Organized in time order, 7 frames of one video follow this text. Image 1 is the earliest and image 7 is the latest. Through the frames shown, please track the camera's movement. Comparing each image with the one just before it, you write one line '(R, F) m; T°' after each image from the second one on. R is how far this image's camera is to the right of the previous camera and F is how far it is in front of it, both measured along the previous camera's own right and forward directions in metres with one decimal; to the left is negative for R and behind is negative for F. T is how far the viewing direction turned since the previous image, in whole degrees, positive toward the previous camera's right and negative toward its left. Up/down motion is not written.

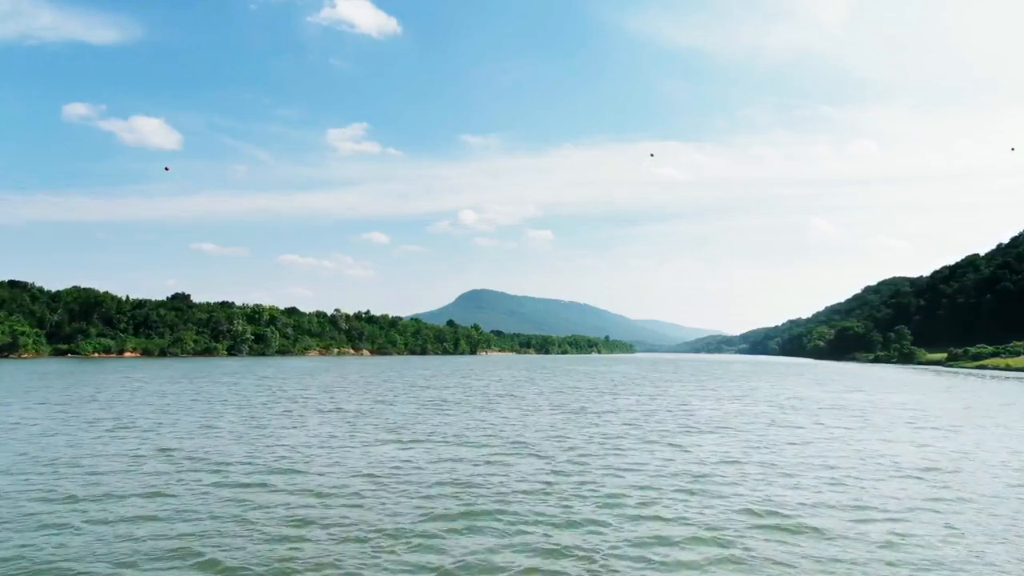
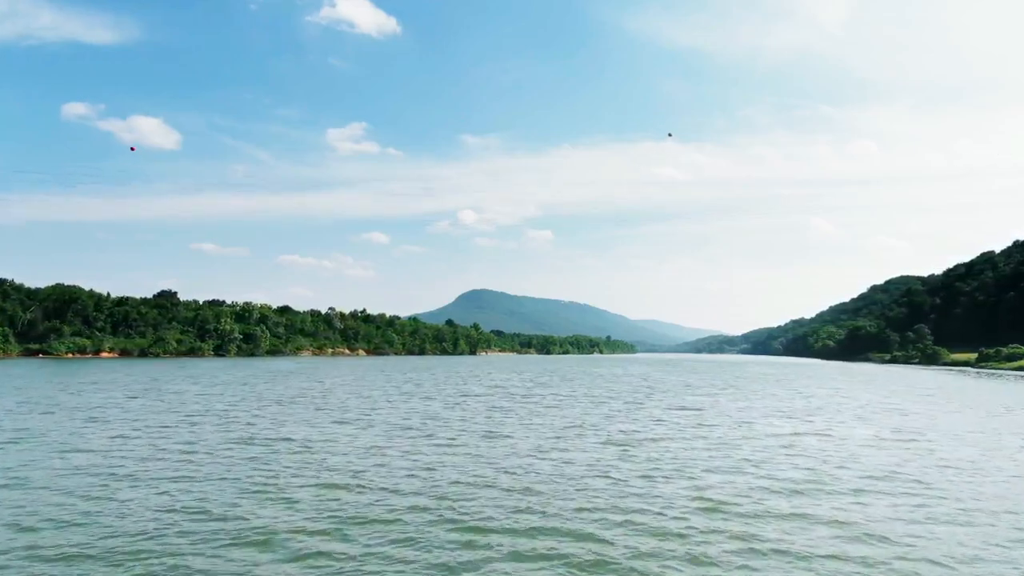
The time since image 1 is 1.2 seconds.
(-0.5, +8.3) m; 0°
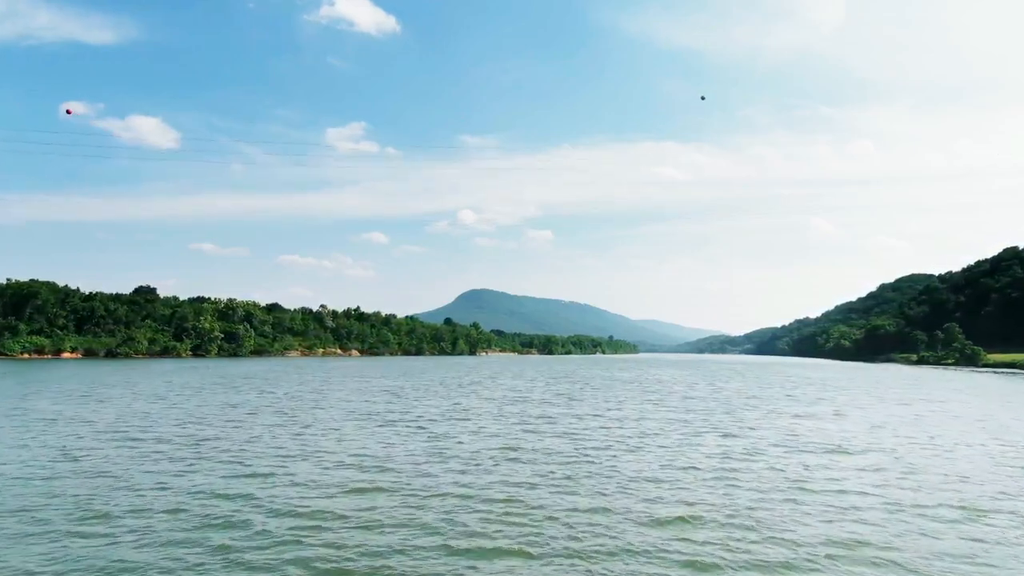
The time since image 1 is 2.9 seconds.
(-0.7, +11.9) m; 0°
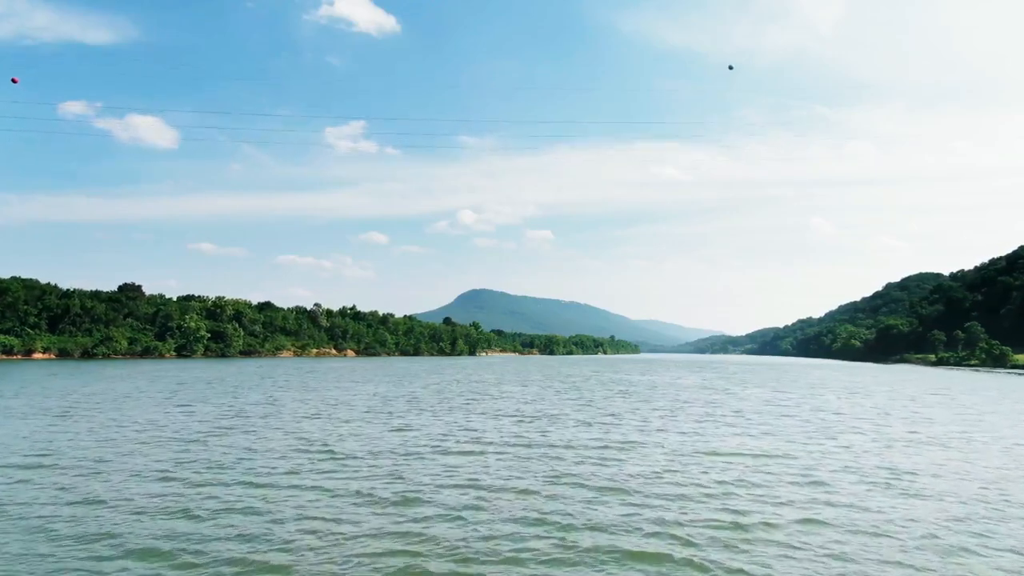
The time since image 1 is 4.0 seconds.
(-0.6, +7.6) m; 0°
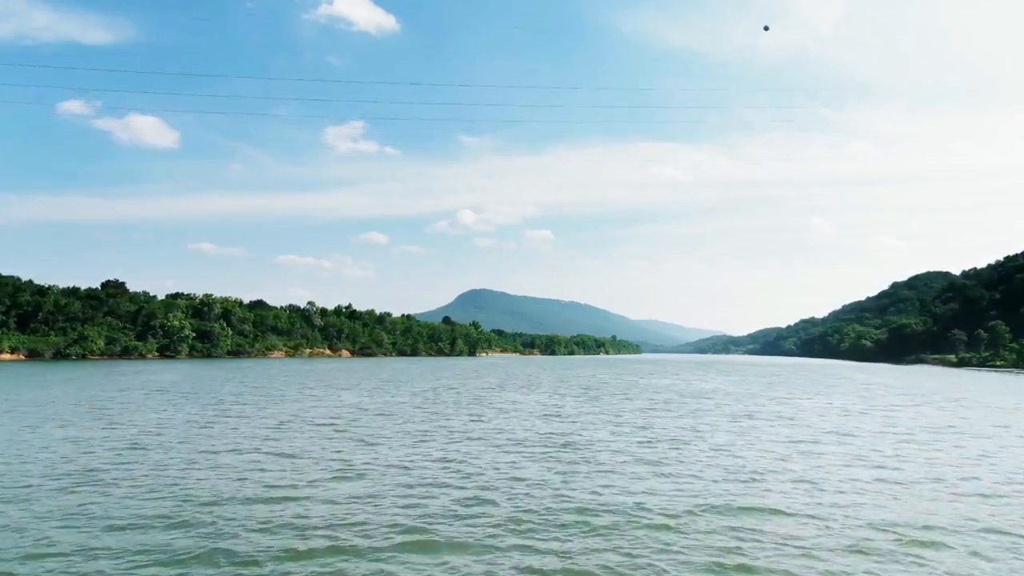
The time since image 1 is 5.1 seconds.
(-0.4, +7.5) m; 0°
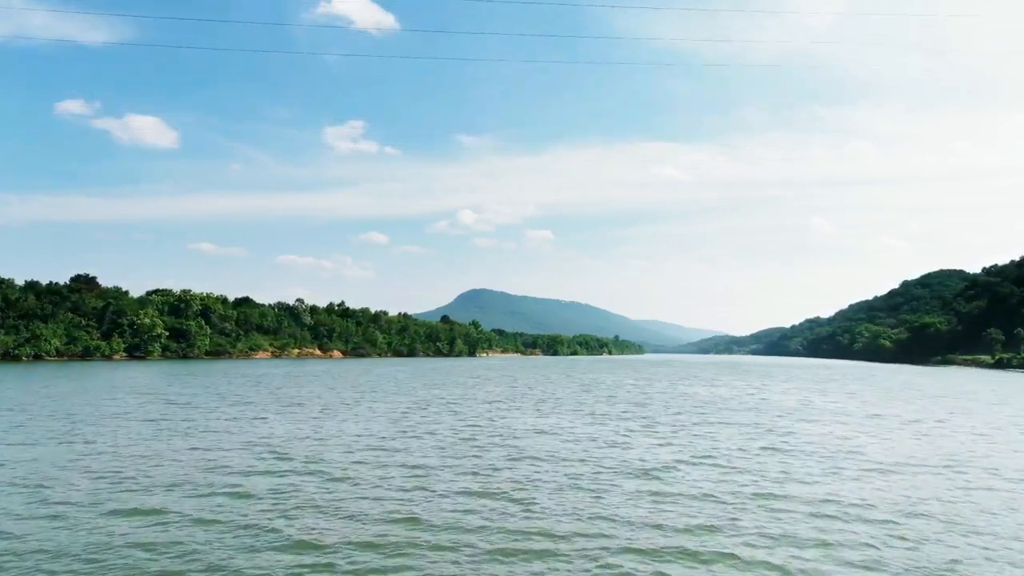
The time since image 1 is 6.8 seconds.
(-0.7, +11.8) m; 0°
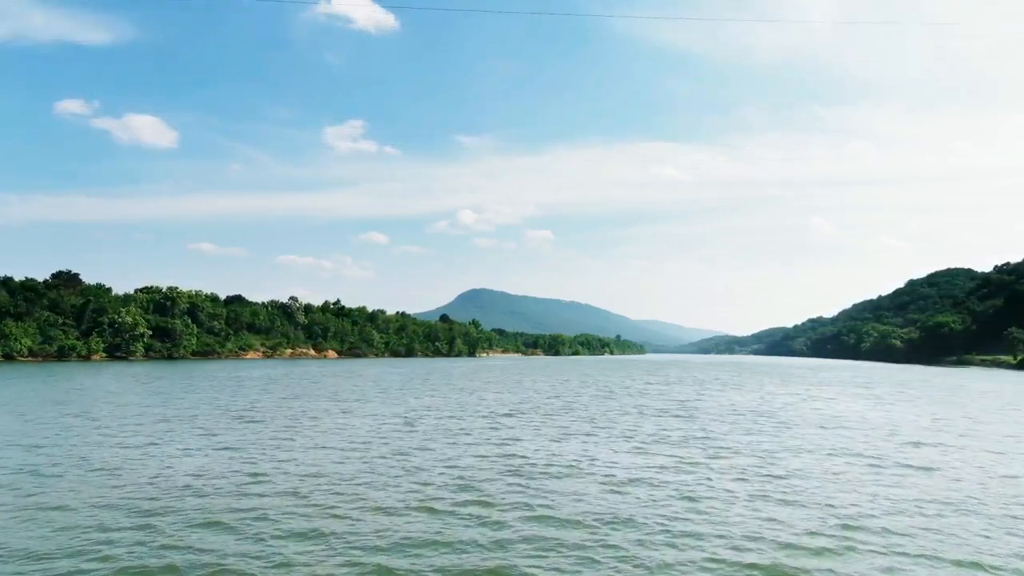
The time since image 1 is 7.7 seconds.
(-0.4, +6.3) m; 0°
